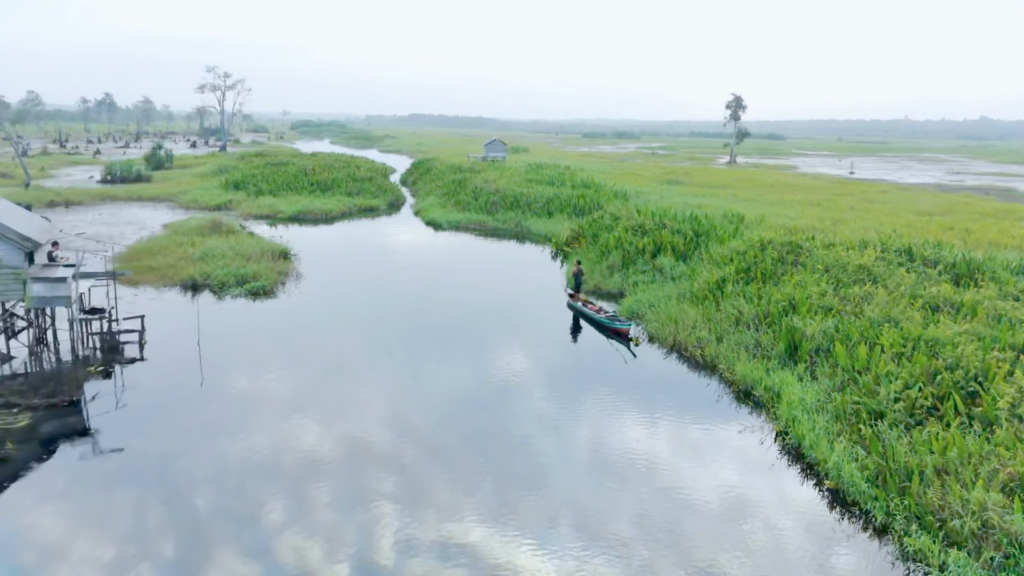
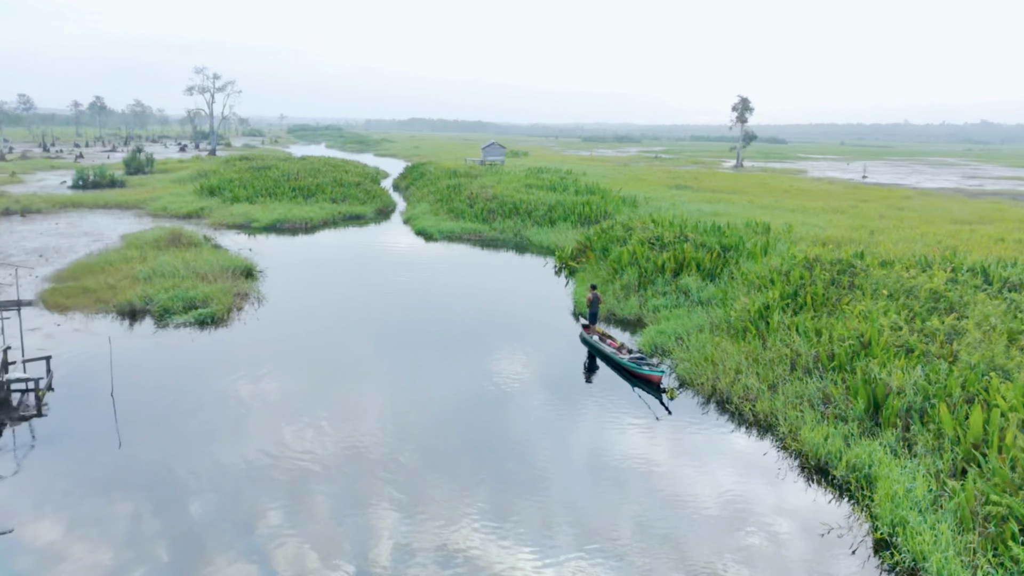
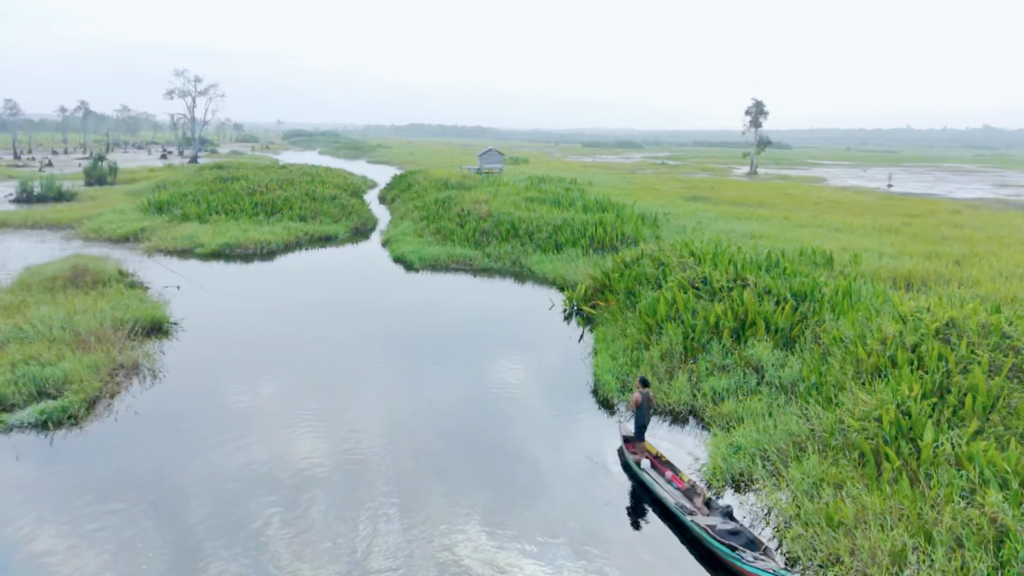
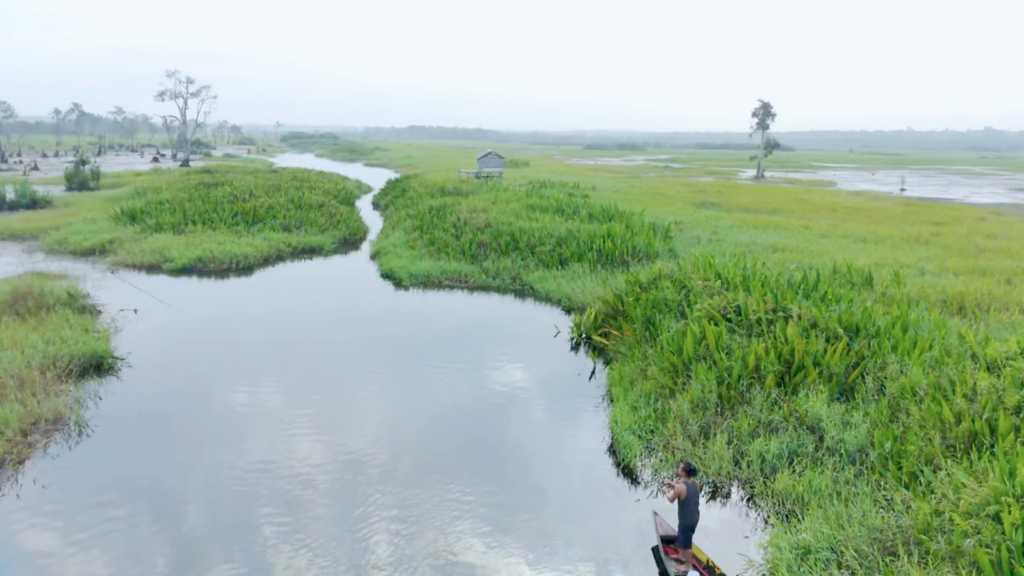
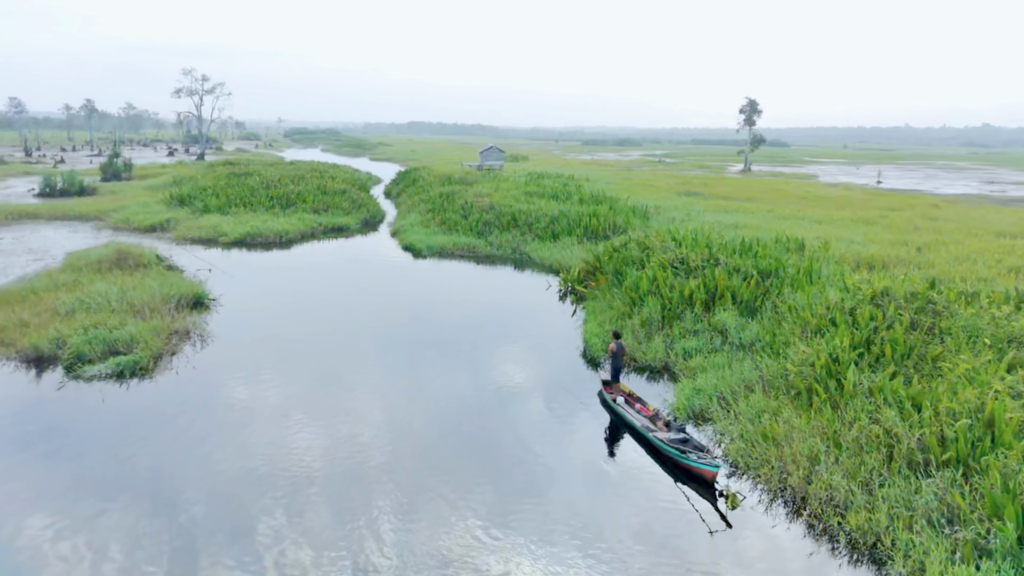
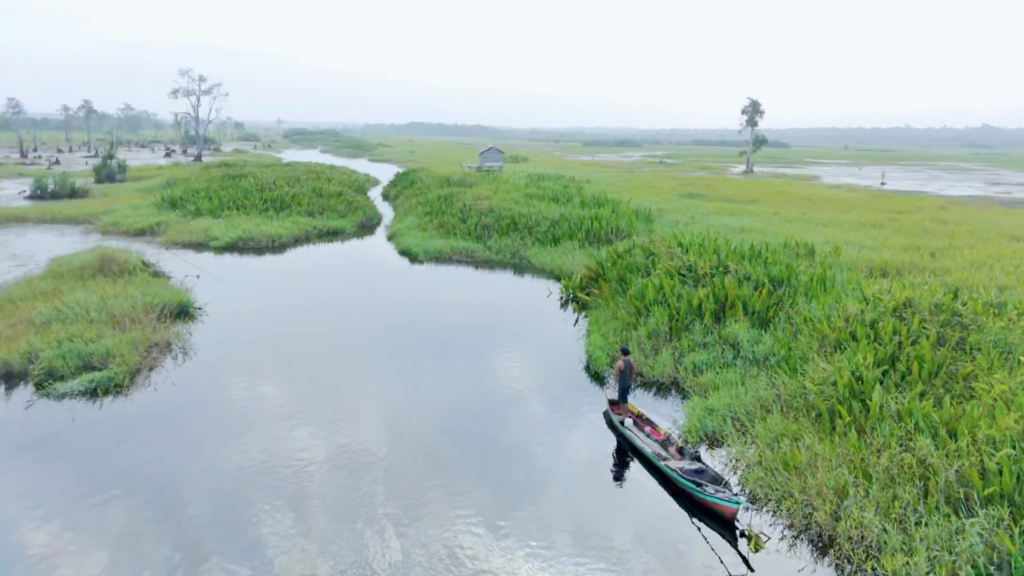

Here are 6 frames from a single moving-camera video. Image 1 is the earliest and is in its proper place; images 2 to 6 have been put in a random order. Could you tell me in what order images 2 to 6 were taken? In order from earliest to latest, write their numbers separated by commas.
2, 5, 6, 3, 4
